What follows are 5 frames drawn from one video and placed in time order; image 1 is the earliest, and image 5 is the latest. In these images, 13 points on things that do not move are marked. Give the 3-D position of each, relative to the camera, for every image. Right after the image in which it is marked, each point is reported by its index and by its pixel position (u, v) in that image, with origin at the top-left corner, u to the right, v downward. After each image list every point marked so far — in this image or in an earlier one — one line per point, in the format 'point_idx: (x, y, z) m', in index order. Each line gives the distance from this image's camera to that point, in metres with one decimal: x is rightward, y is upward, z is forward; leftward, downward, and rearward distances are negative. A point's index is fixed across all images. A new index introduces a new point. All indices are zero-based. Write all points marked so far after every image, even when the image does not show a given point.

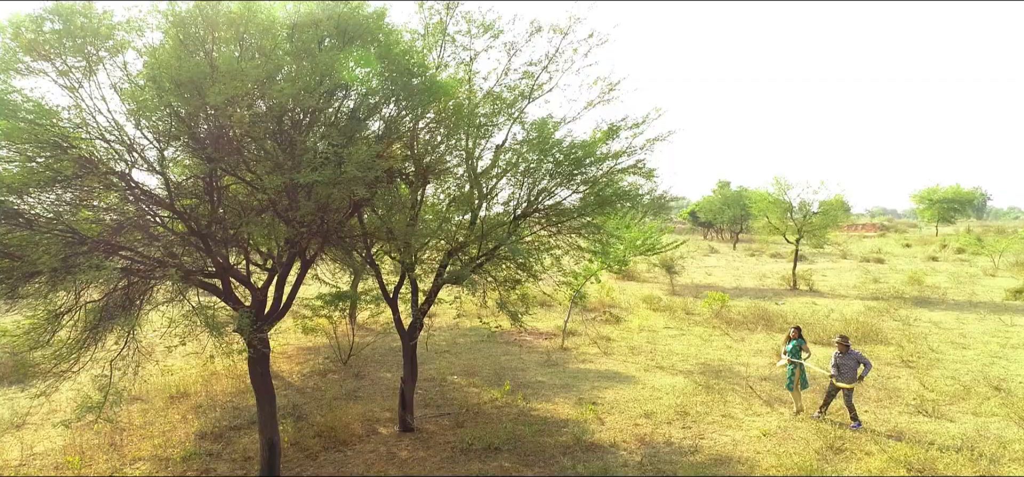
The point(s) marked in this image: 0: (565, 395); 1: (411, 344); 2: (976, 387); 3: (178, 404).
0: (+1.0, -3.0, +10.1) m
1: (-1.6, -1.6, +8.3) m
2: (+8.3, -2.6, +9.4) m
3: (-5.8, -2.9, +9.3) m
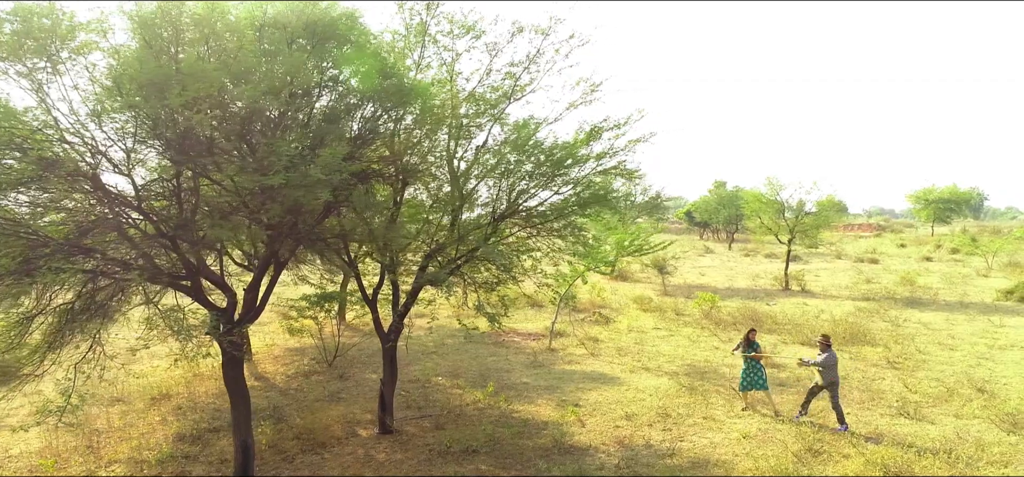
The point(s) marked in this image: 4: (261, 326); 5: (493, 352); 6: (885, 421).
0: (+0.7, -3.0, +10.1) m
1: (-1.9, -1.6, +8.2) m
2: (+7.9, -2.7, +9.4) m
3: (-6.1, -2.9, +9.2) m
4: (-7.3, -2.6, +15.6) m
5: (-0.5, -3.0, +13.9) m
6: (+5.7, -2.8, +8.0) m
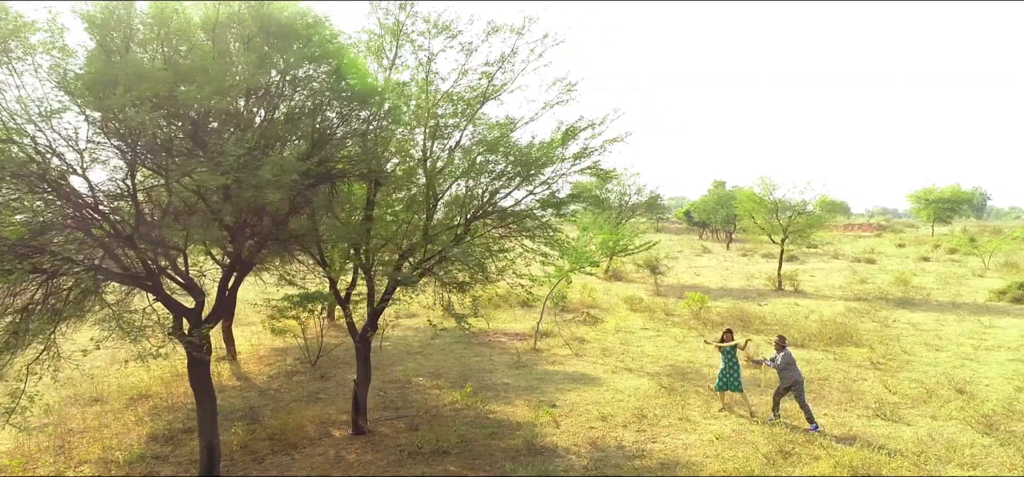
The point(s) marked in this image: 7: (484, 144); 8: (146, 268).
0: (+0.3, -3.0, +10.0) m
1: (-2.3, -1.6, +8.2) m
2: (+7.5, -2.7, +9.3) m
3: (-6.5, -2.9, +9.2) m
4: (-7.7, -2.6, +15.5) m
5: (-0.9, -3.0, +13.9) m
6: (+5.3, -2.8, +8.0) m
7: (-0.4, +1.5, +8.1) m
8: (-3.9, -0.3, +5.7) m
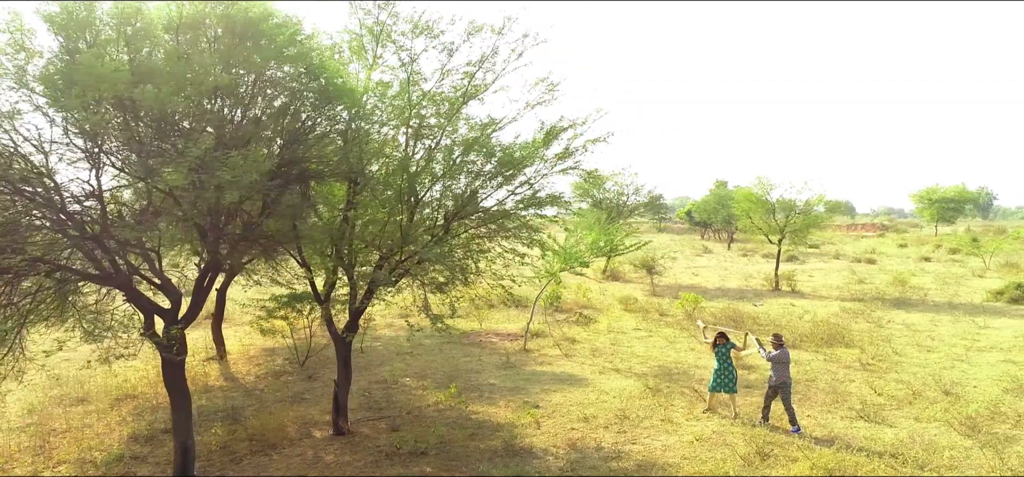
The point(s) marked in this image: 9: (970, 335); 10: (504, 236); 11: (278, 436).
0: (0.0, -3.0, +10.0) m
1: (-2.6, -1.7, +8.2) m
2: (+7.2, -2.7, +9.3) m
3: (-6.8, -2.9, +9.2) m
4: (-8.0, -2.6, +15.6) m
5: (-1.2, -3.0, +13.9) m
6: (+5.0, -2.8, +8.0) m
7: (-0.7, +1.4, +8.1) m
8: (-4.3, -0.3, +5.7) m
9: (+12.8, -2.7, +14.7) m
10: (-0.1, 0.0, +8.5) m
11: (-3.5, -3.0, +7.9) m
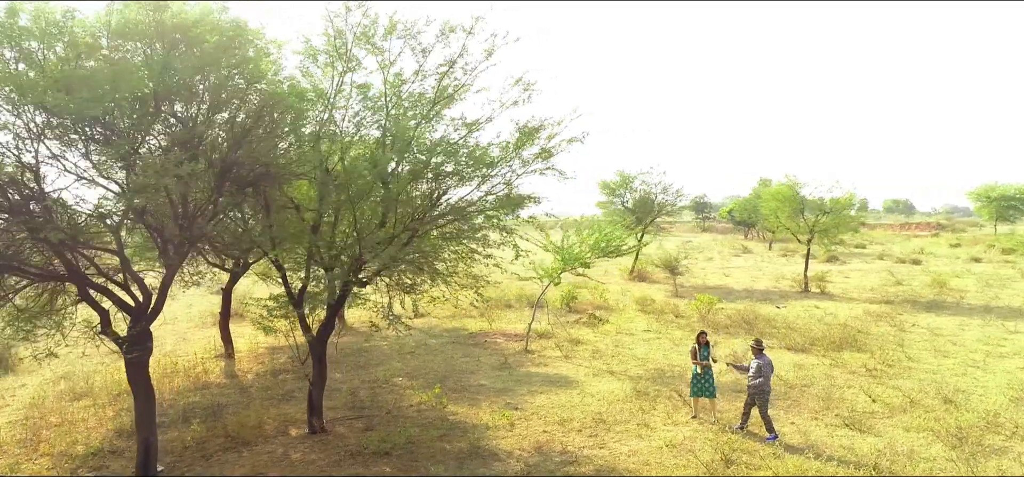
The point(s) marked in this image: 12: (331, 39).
0: (-0.3, -3.0, +10.0) m
1: (-3.0, -1.7, +8.3) m
2: (+6.8, -2.6, +8.7) m
3: (-7.2, -3.0, +9.6) m
4: (-7.9, -2.7, +16.0) m
5: (-1.3, -3.0, +13.9) m
6: (+4.5, -2.8, +7.6) m
7: (-1.2, +1.4, +8.1) m
8: (-4.9, -0.3, +5.9) m
9: (+12.7, -2.7, +13.8) m
10: (-0.5, 0.0, +8.5) m
11: (-4.0, -3.0, +8.1) m
12: (-2.9, +3.2, +8.5) m
